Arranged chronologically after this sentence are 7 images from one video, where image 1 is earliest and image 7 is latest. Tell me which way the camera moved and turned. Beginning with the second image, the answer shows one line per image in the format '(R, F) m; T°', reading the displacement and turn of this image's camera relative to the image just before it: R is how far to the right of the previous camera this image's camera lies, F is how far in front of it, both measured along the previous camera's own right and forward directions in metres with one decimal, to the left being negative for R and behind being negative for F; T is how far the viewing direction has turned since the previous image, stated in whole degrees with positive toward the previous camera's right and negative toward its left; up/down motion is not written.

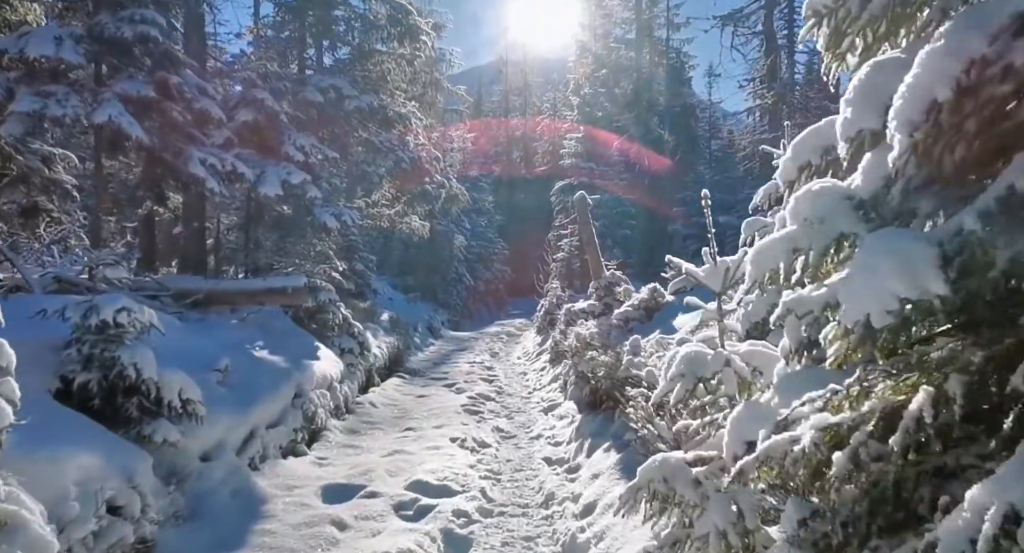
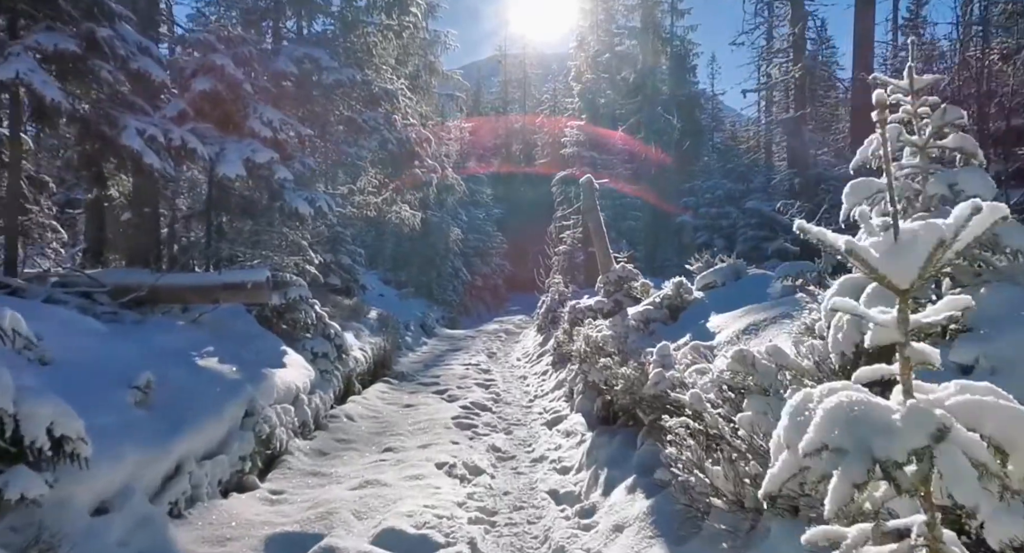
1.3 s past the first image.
(0.0, +1.3) m; 0°
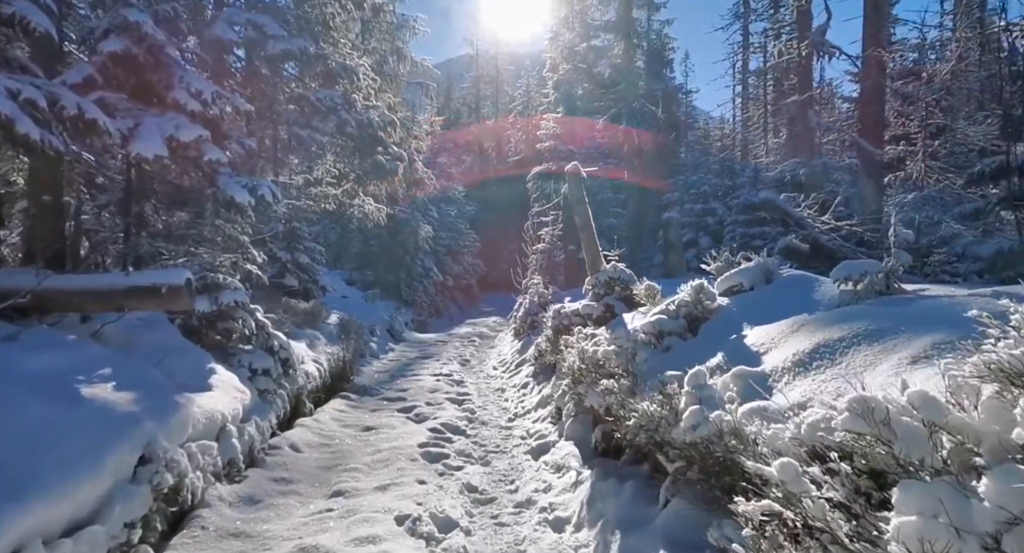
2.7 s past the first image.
(-0.1, +1.3) m; +3°
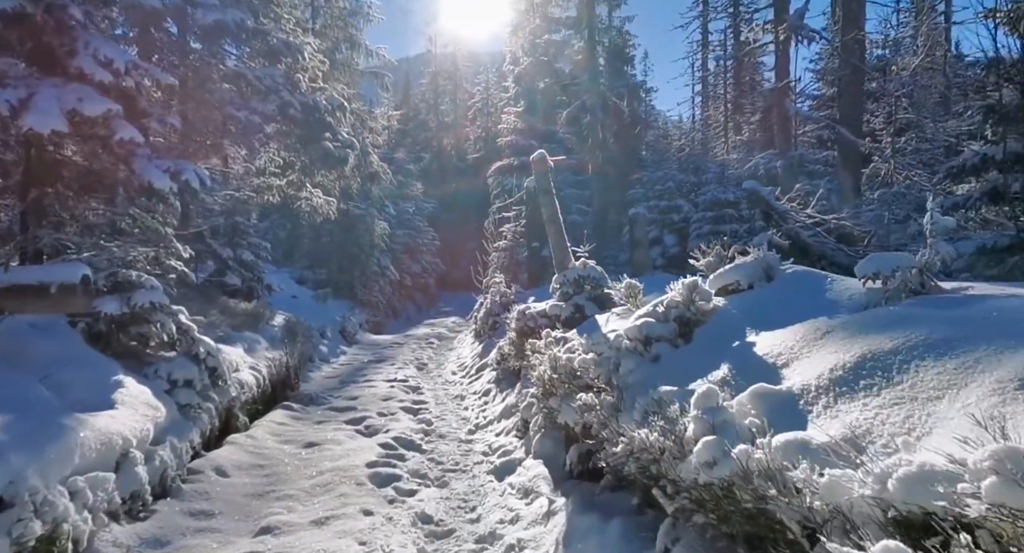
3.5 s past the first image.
(0.0, +0.8) m; +4°
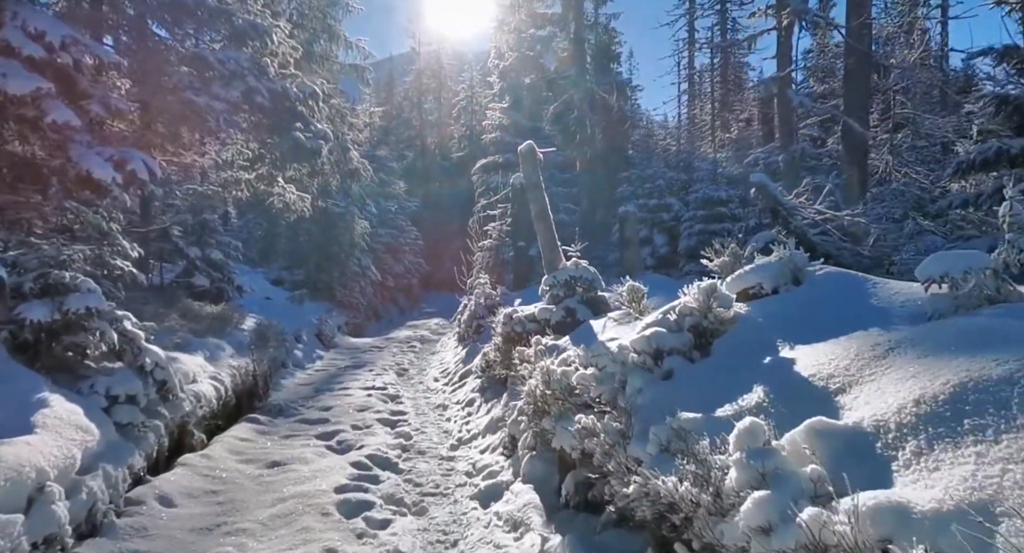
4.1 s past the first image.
(0.0, +0.7) m; +1°
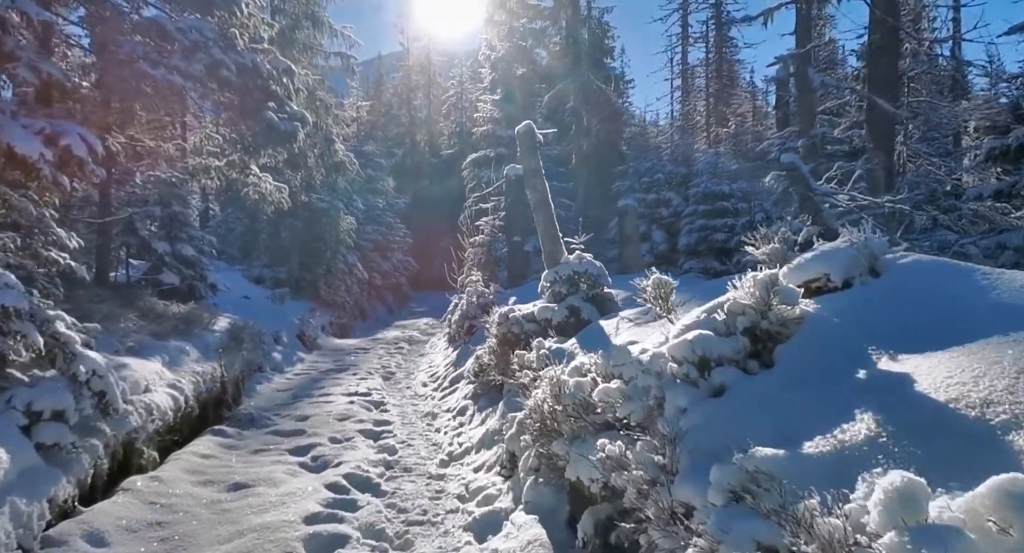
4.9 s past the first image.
(-0.1, +0.8) m; +1°
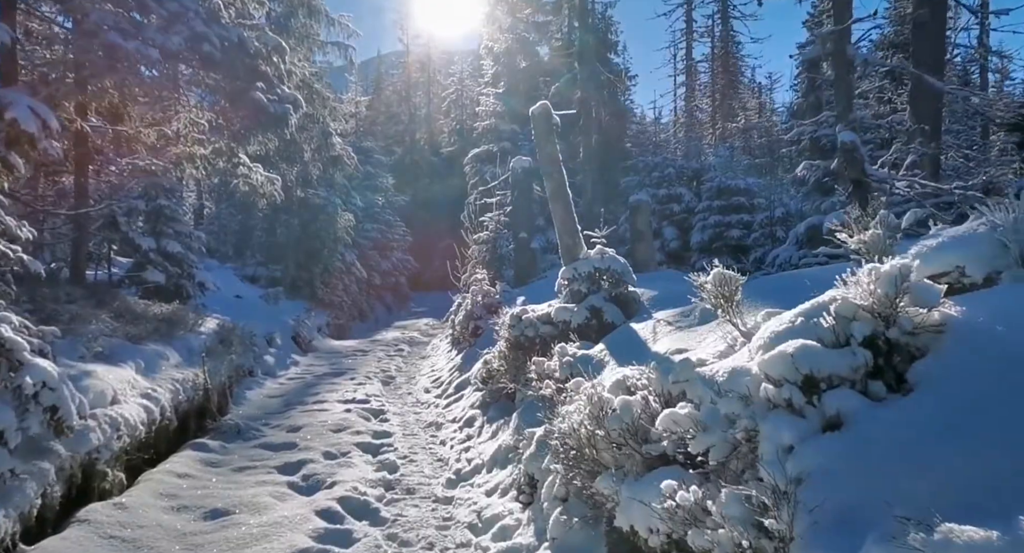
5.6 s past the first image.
(-0.2, +0.7) m; 0°
